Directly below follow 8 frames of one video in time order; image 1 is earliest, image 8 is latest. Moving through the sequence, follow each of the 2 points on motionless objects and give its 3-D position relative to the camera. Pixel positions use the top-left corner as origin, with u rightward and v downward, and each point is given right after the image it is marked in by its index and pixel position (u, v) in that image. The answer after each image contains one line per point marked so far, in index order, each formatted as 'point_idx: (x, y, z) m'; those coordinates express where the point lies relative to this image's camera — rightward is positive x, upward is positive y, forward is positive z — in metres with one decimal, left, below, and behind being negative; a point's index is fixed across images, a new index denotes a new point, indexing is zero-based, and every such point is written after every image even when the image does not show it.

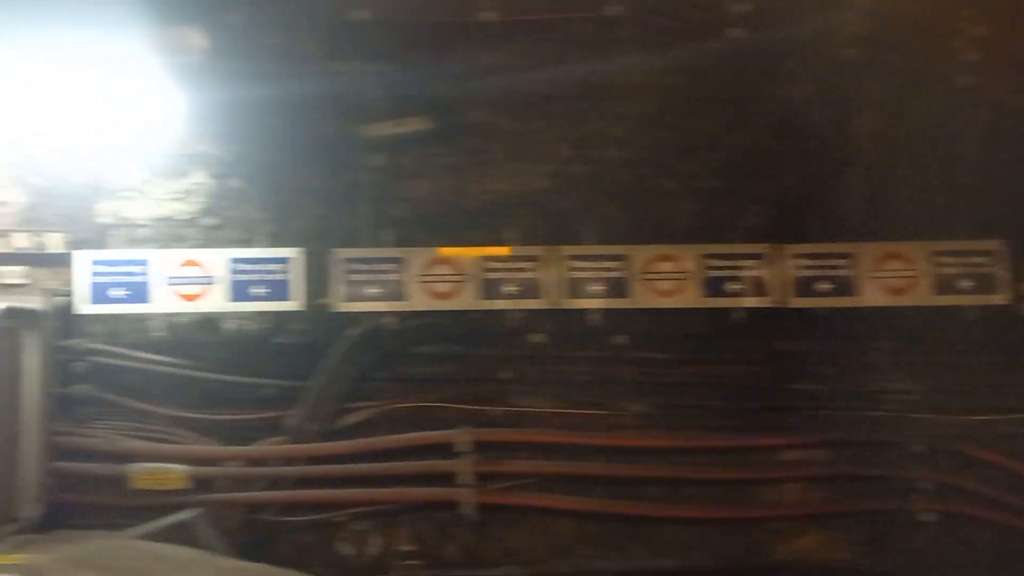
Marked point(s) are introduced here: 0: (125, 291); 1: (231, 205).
0: (-1.3, 0.0, +5.1) m
1: (-1.0, +0.3, +5.1) m
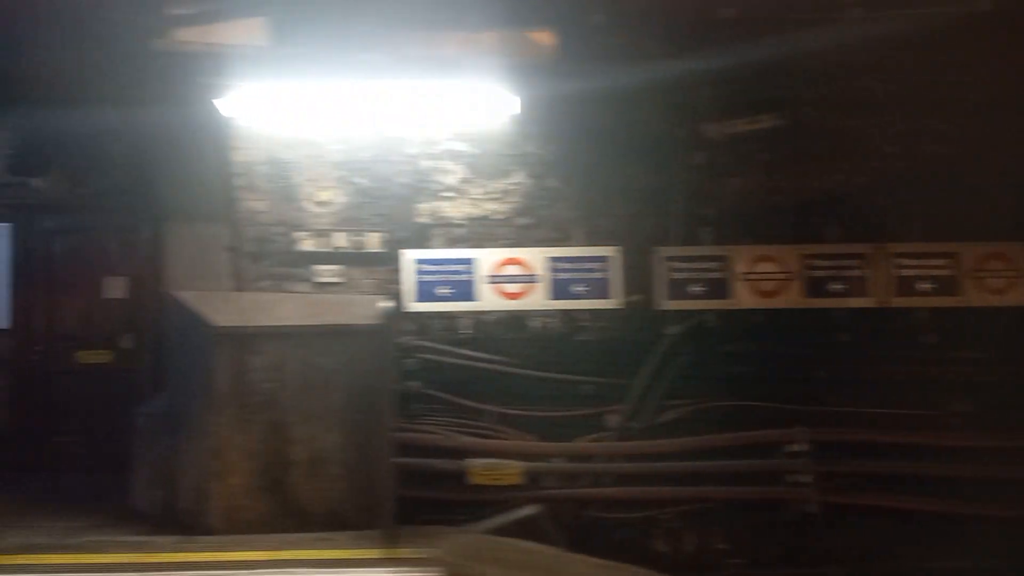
0: (-0.2, 0.0, +5.2) m
1: (+0.1, +0.3, +5.2) m
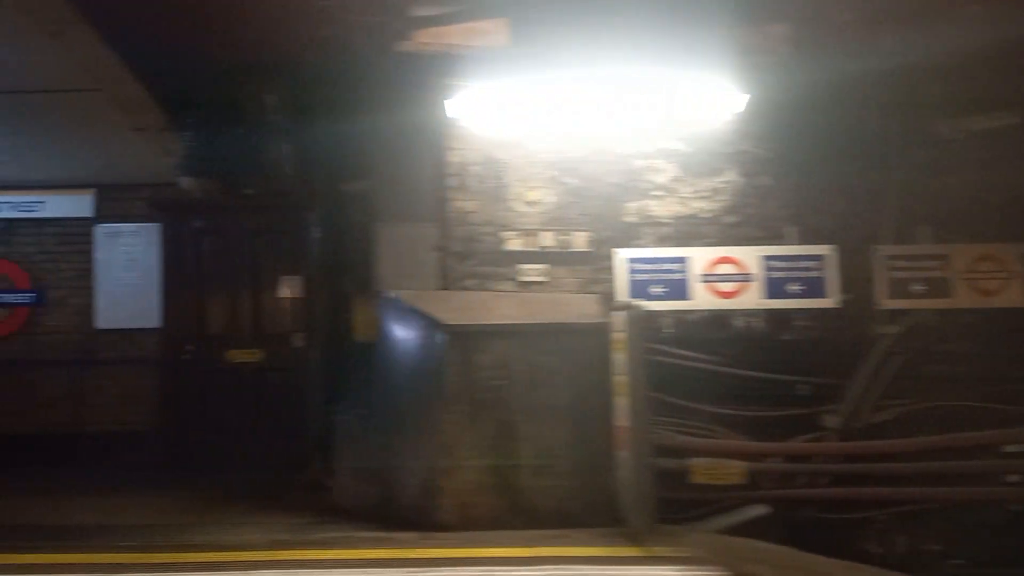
0: (+0.5, 0.0, +5.2) m
1: (+0.9, +0.3, +5.2) m
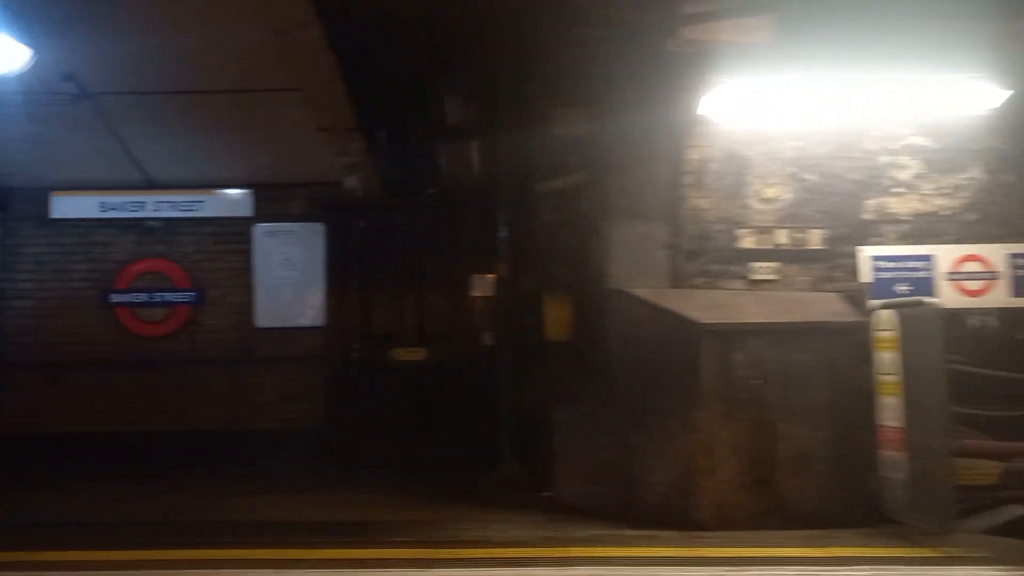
0: (+1.4, 0.0, +5.1) m
1: (+1.7, +0.3, +5.1) m
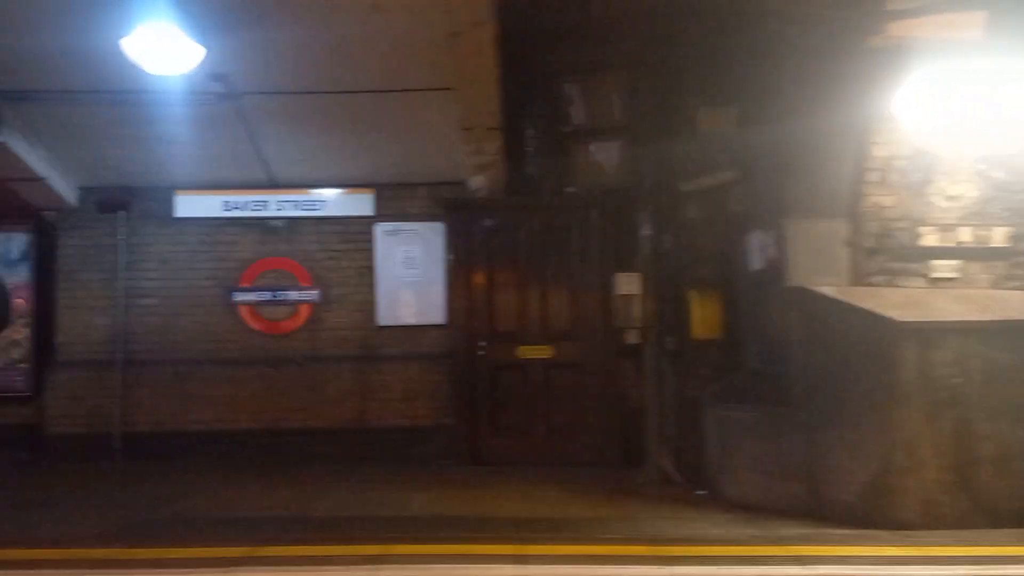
0: (+2.0, 0.0, +5.1) m
1: (+2.4, +0.3, +5.1) m
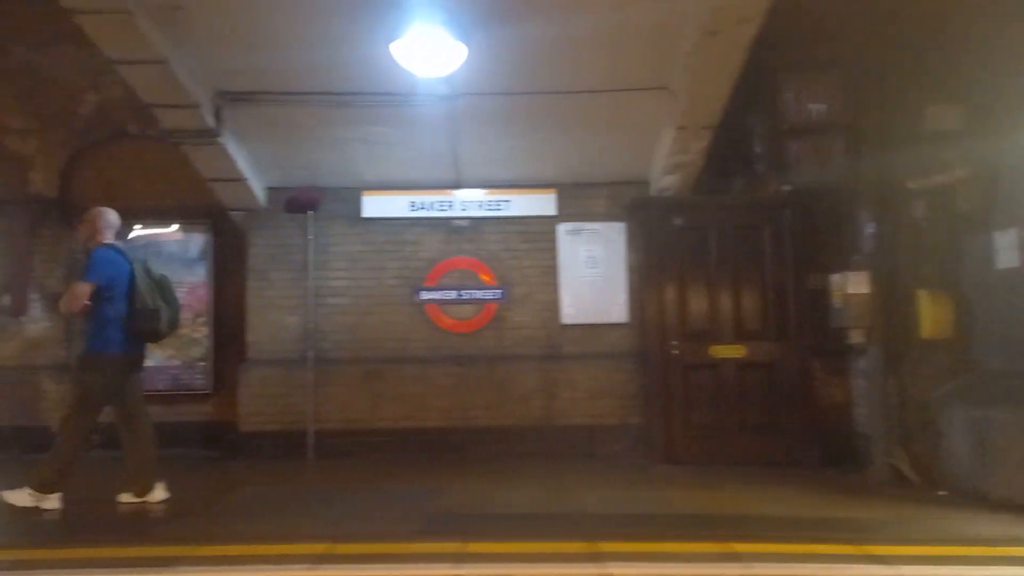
0: (+3.0, 0.0, +5.0) m
1: (+3.3, +0.3, +5.0) m
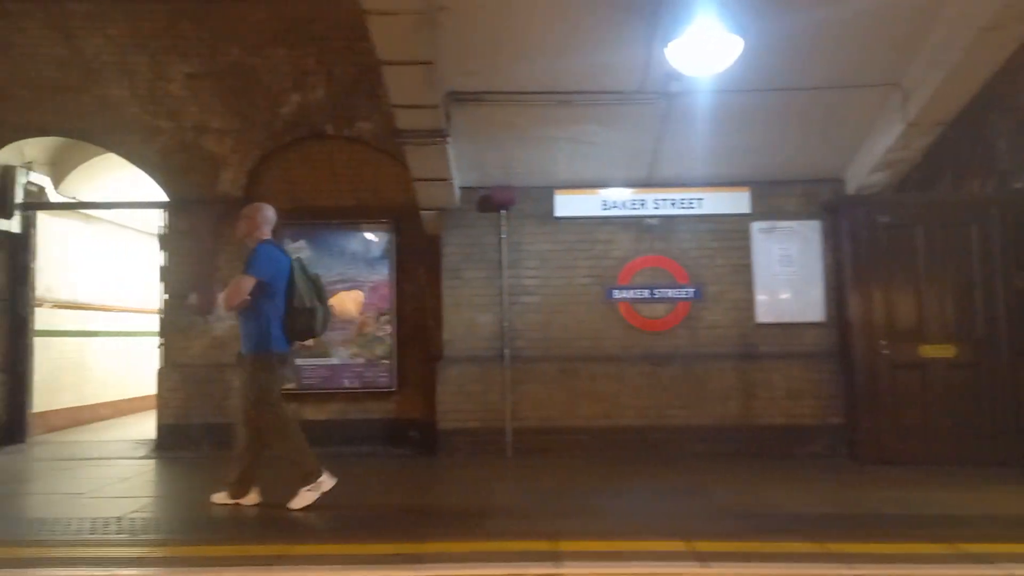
0: (+4.0, 0.0, +4.8) m
1: (+4.4, +0.3, +4.8) m
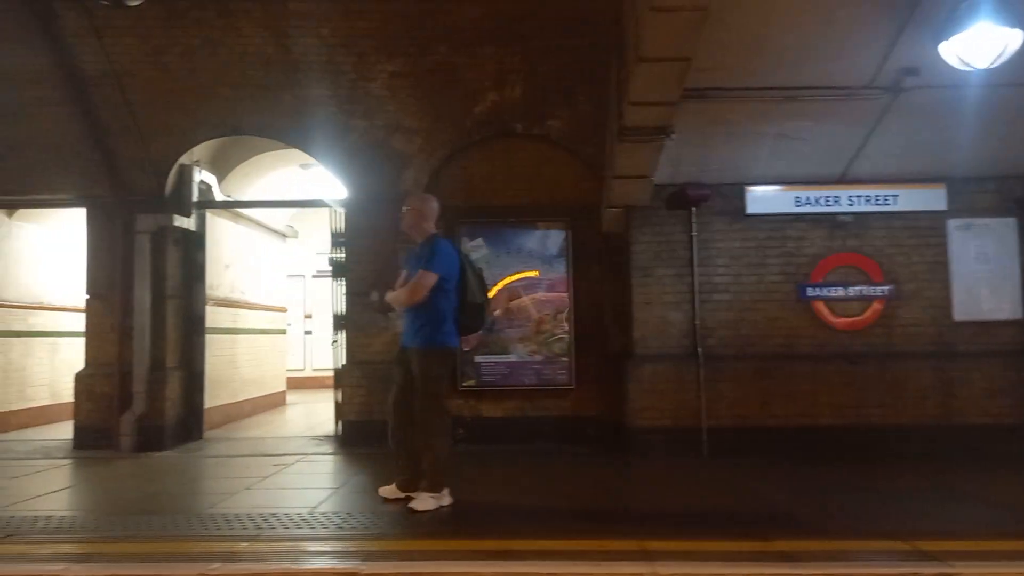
0: (+5.0, 0.0, +4.6) m
1: (+5.4, +0.3, +4.5) m
